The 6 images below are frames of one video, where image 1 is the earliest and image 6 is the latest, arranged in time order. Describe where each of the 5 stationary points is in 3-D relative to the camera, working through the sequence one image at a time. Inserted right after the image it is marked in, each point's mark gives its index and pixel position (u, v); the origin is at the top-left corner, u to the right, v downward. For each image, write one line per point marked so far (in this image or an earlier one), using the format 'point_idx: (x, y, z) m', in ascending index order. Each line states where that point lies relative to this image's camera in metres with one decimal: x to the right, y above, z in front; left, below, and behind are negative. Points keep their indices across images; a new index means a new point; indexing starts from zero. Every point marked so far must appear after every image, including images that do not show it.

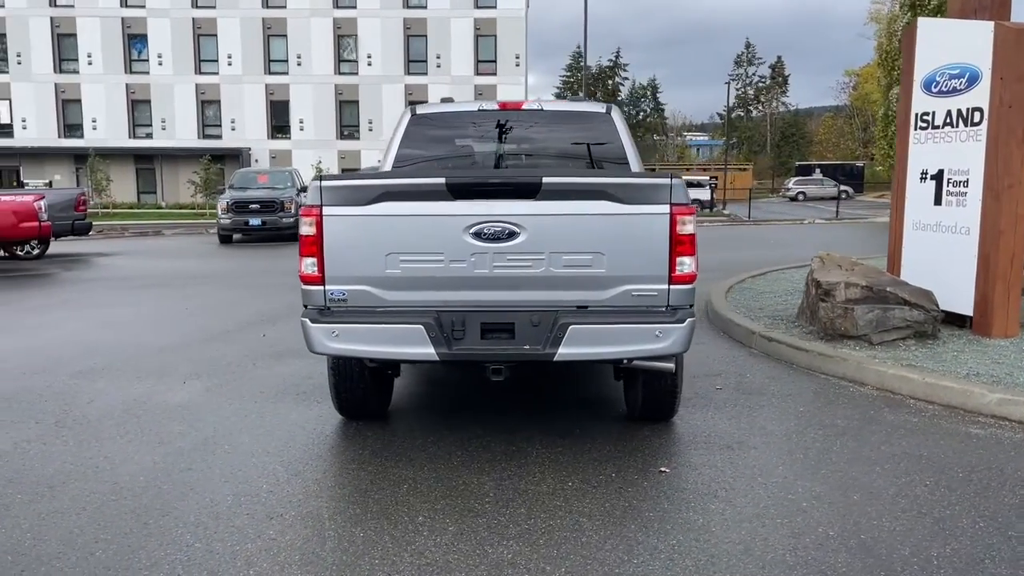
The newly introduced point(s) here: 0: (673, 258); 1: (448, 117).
0: (+0.8, +0.1, +4.3) m
1: (-0.5, +1.3, +6.3) m
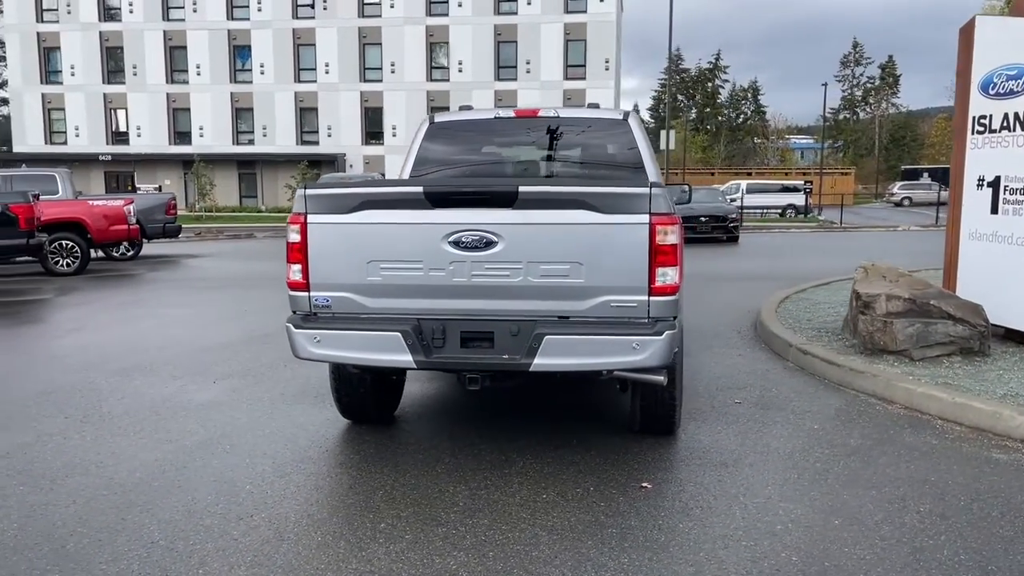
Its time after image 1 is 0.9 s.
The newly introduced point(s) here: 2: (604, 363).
0: (+0.7, +0.1, +4.2) m
1: (-0.4, +1.2, +6.4) m
2: (+0.4, -0.4, +4.1) m
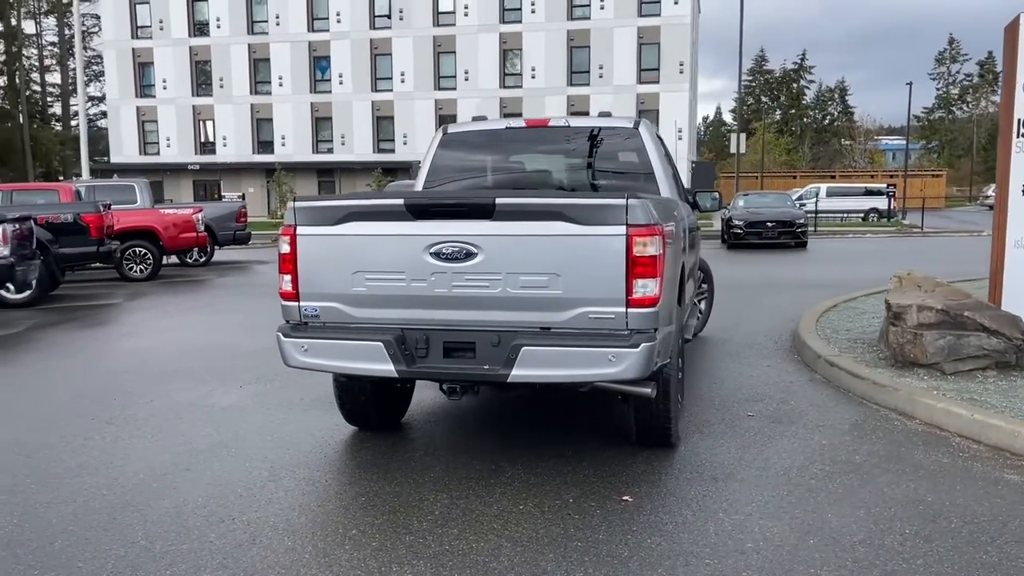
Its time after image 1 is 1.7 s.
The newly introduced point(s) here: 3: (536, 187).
0: (+0.6, 0.0, +4.1) m
1: (-0.3, +1.1, +6.4) m
2: (+0.3, -0.4, +4.1) m
3: (+0.2, +0.8, +6.3) m
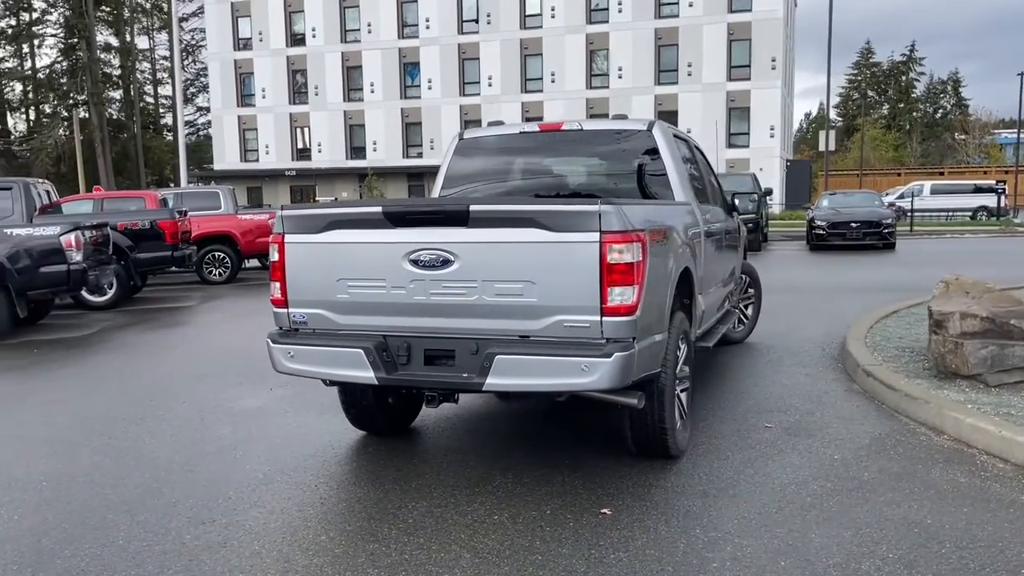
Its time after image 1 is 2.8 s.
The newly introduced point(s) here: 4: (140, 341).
0: (+0.4, 0.0, +4.0) m
1: (-0.1, +1.1, +6.4) m
2: (+0.2, -0.5, +4.1) m
3: (+0.3, +0.7, +6.2) m
4: (-4.8, -0.7, +10.9) m
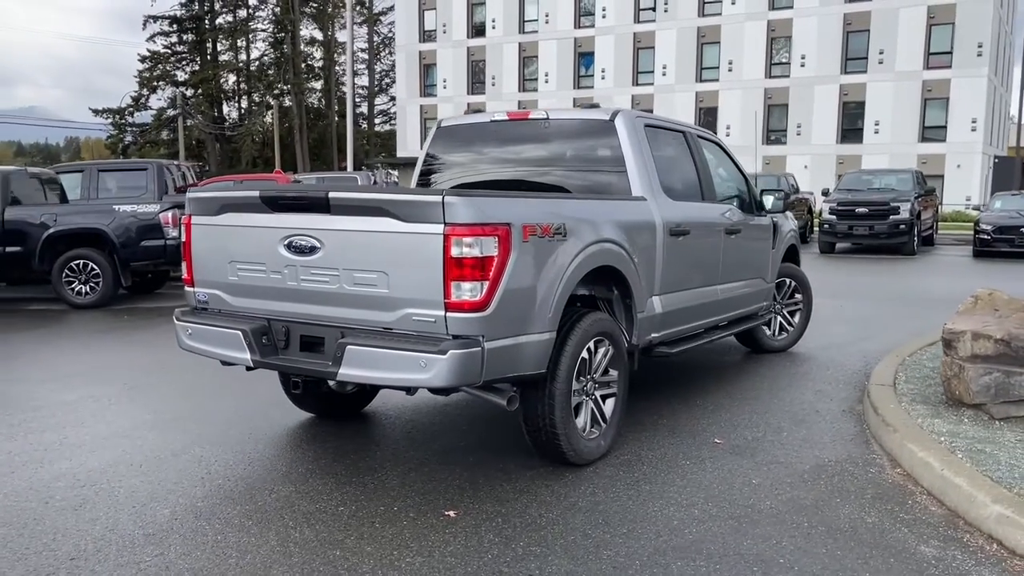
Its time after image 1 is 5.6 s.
0: (-0.3, 0.0, +3.9) m
1: (-0.3, +1.2, +6.3) m
2: (-0.5, -0.4, +4.0) m
3: (+0.1, +0.8, +6.0) m
4: (-3.9, -0.4, +11.7) m
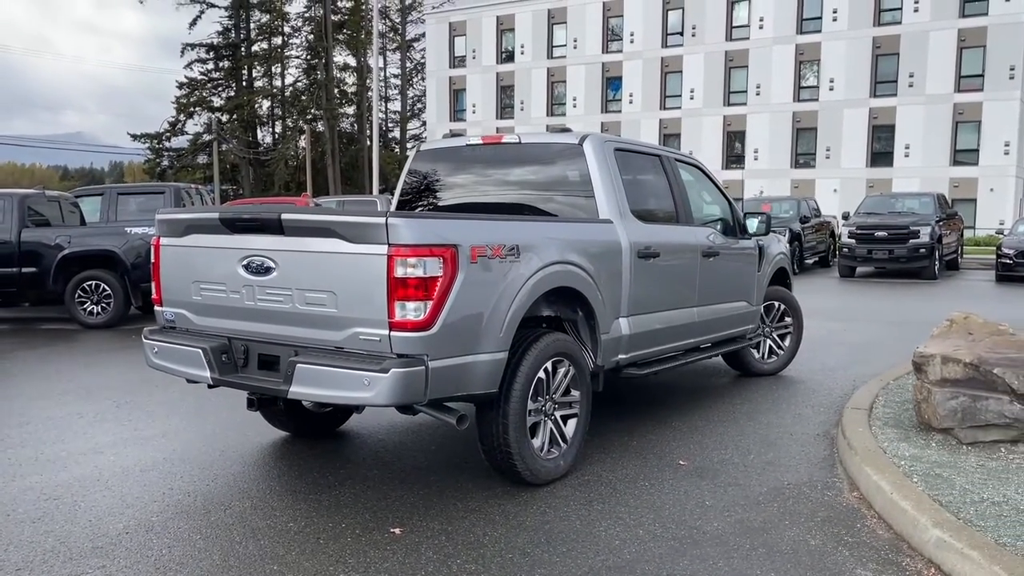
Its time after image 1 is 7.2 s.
0: (-0.6, -0.1, +4.0) m
1: (-0.5, +1.0, +6.4) m
2: (-0.8, -0.5, +4.0) m
3: (-0.1, +0.6, +6.1) m
4: (-3.9, -0.7, +11.9) m
